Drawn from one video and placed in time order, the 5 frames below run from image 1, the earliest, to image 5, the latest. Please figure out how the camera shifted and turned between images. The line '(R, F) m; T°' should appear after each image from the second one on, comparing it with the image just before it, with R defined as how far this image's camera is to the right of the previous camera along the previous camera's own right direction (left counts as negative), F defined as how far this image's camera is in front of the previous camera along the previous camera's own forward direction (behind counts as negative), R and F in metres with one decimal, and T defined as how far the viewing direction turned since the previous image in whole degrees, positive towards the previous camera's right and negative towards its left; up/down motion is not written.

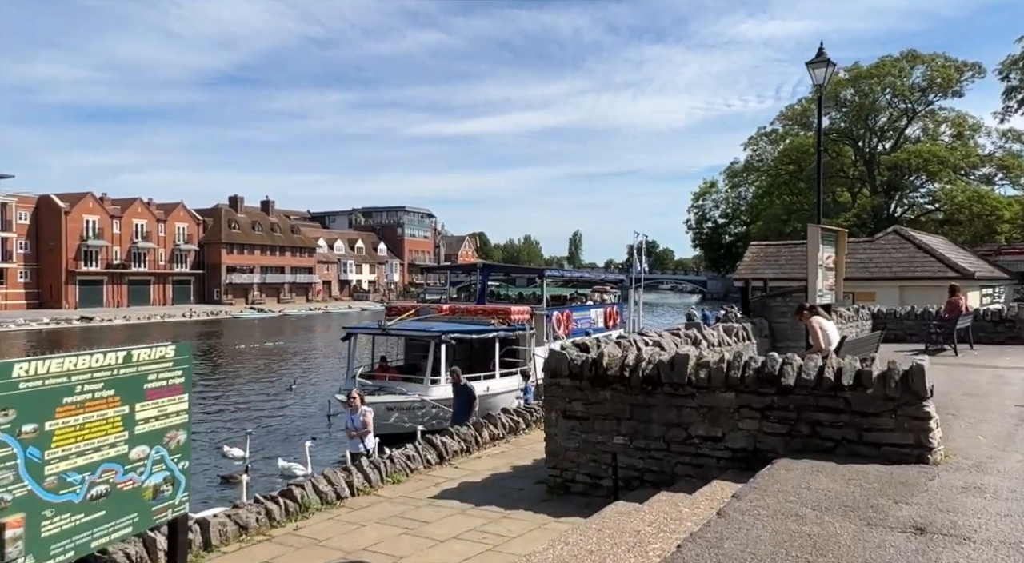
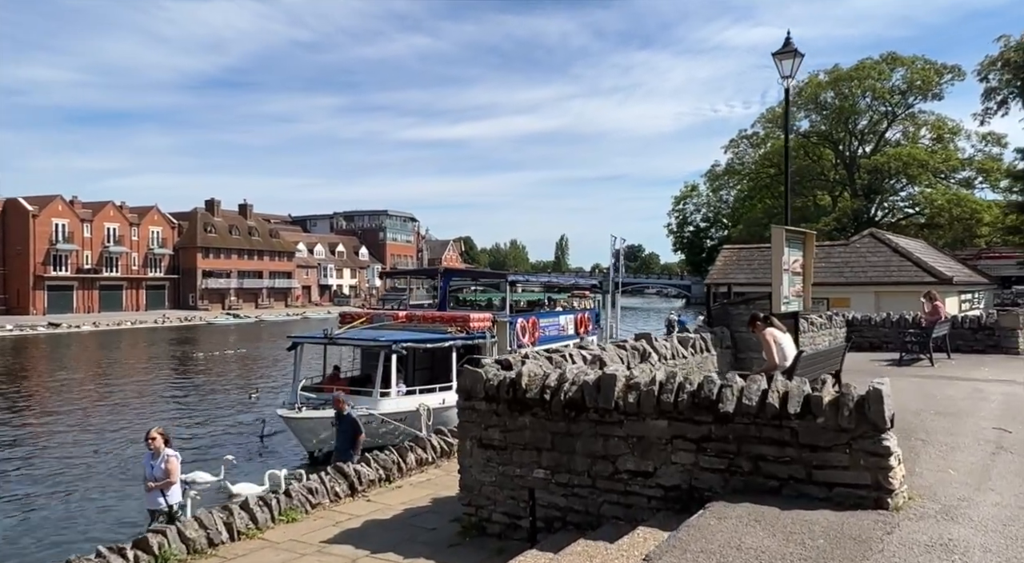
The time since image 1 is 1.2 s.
(+0.6, +0.9) m; +1°
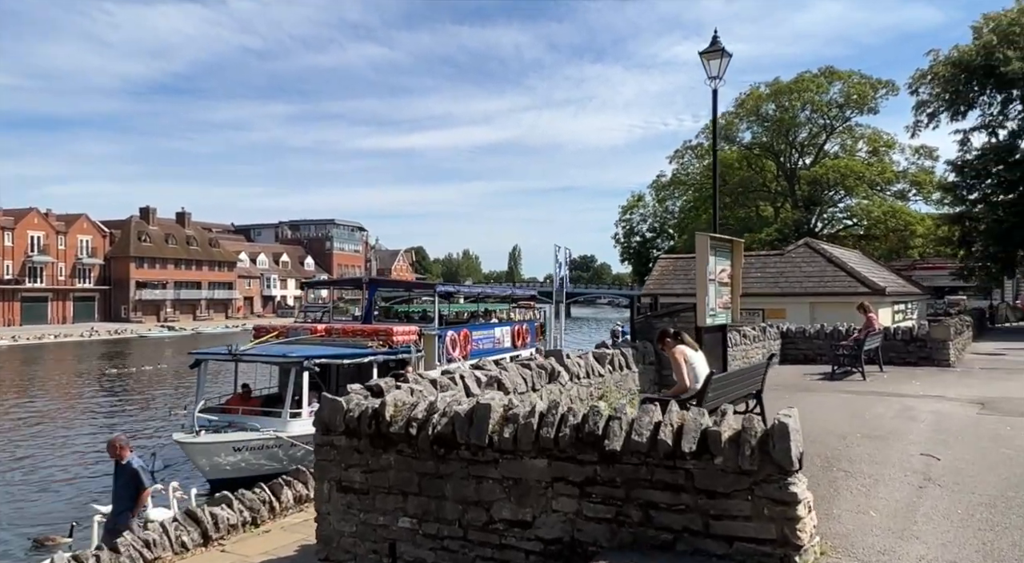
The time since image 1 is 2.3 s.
(+0.6, +0.9) m; +3°
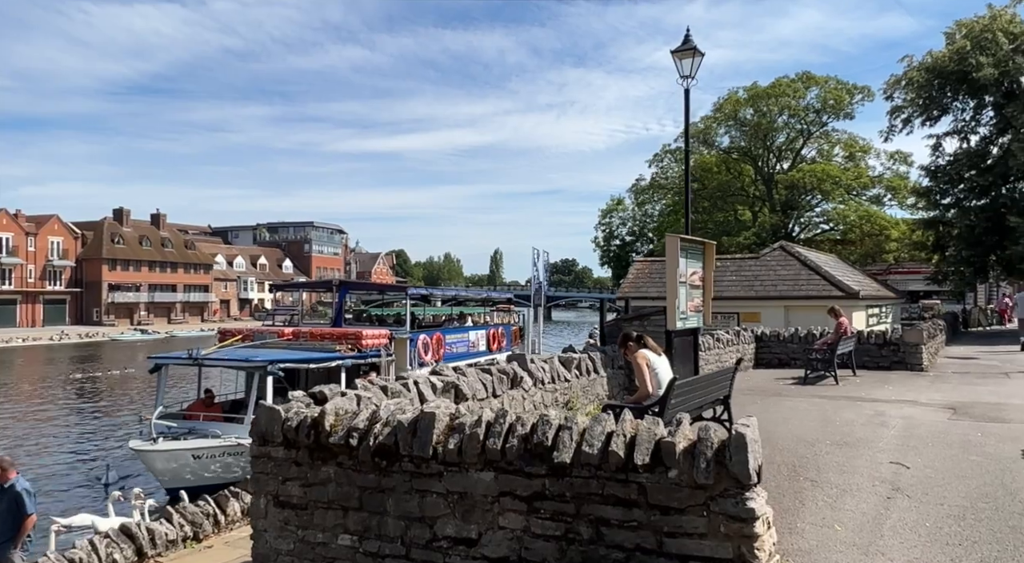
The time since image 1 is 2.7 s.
(+0.2, +0.3) m; +1°
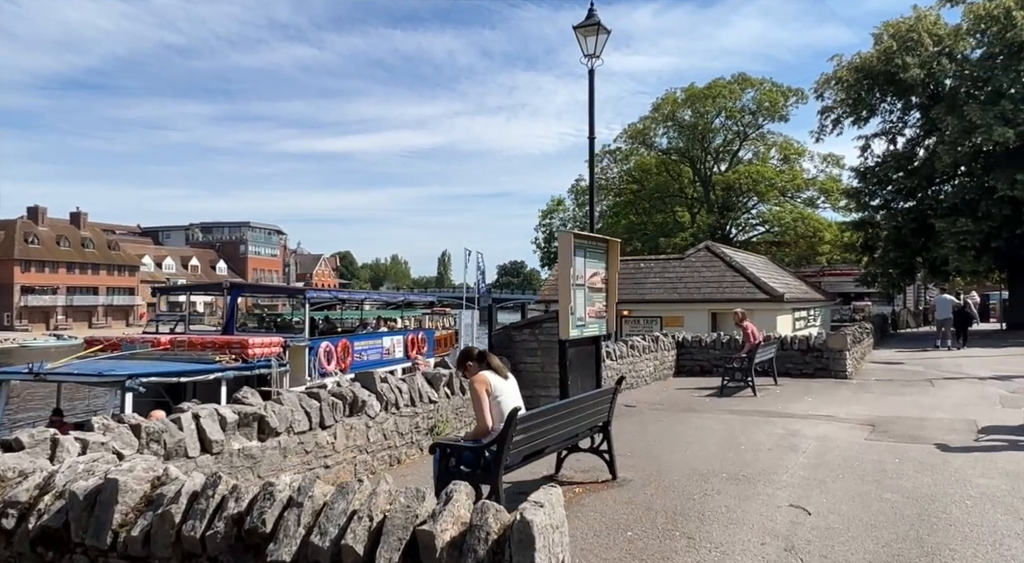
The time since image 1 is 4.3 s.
(+0.9, +1.4) m; +4°
